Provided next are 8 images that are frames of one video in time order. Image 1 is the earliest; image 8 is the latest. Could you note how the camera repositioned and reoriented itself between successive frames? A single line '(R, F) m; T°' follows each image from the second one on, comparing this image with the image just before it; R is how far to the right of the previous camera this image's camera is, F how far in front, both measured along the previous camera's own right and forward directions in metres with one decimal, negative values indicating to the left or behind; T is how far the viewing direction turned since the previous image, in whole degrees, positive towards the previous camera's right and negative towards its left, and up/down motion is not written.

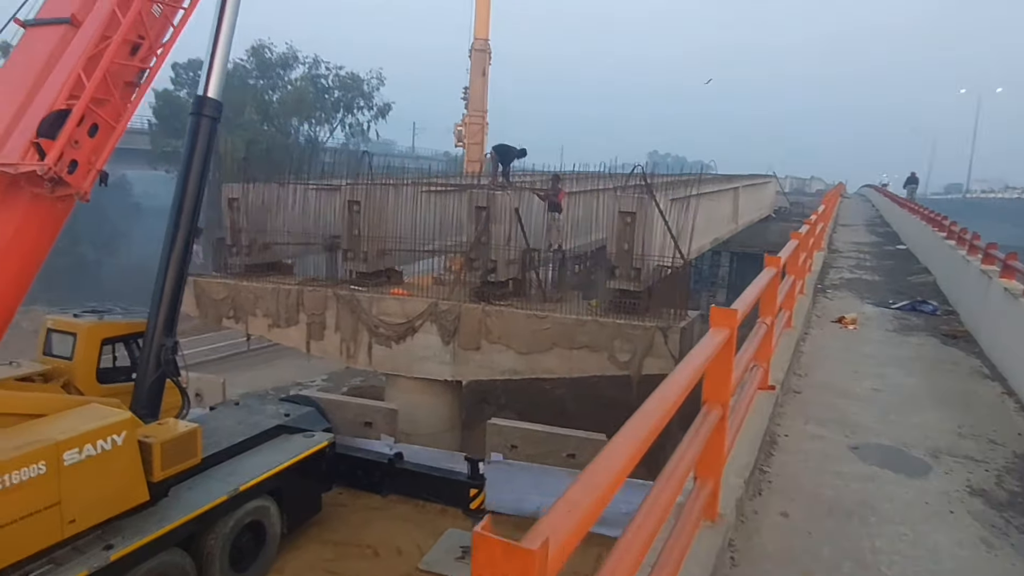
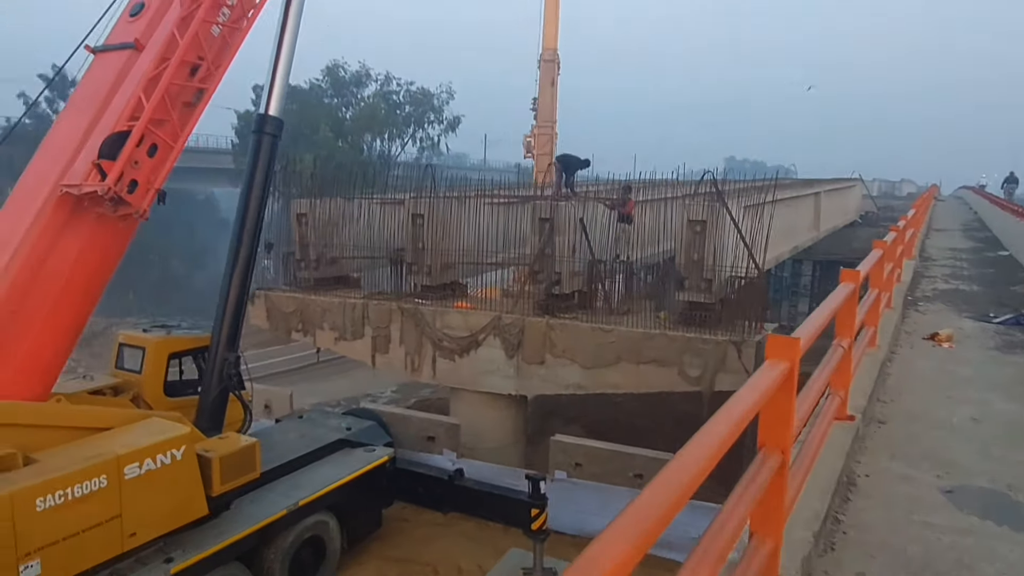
(+0.2, +0.3) m; -6°
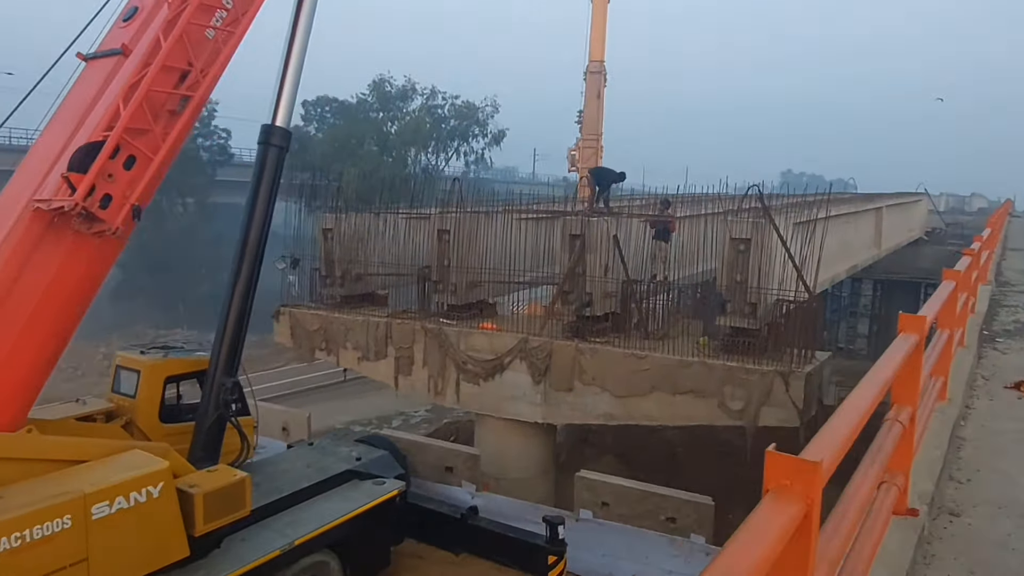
(+0.4, +0.7) m; -4°
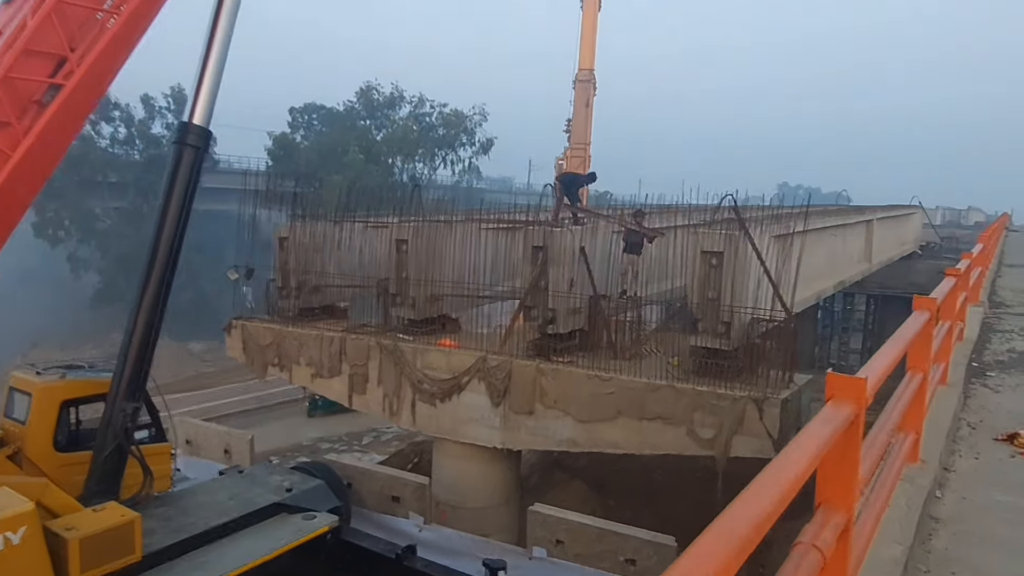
(+0.6, +0.8) m; 0°
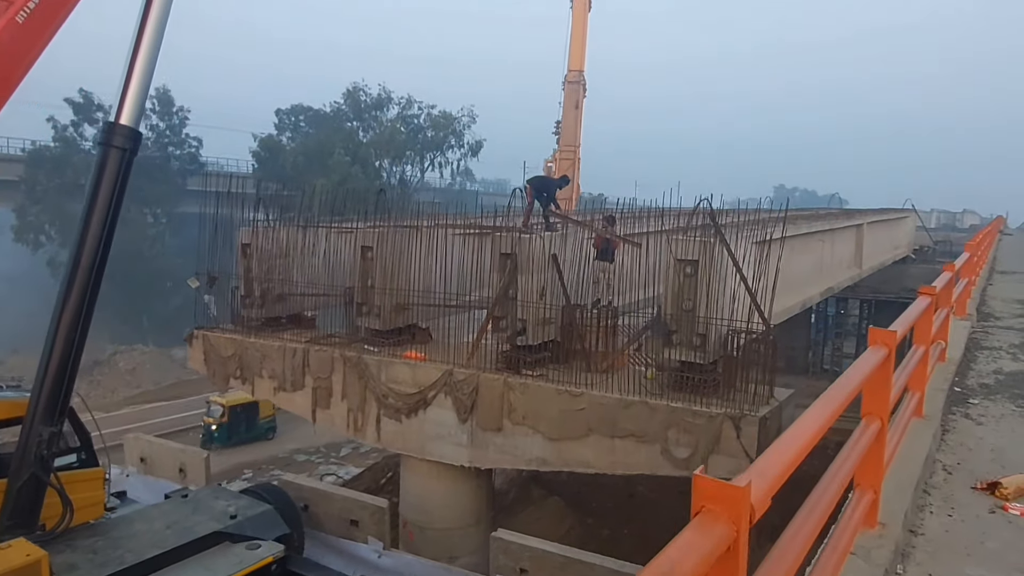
(+0.4, +0.5) m; 0°
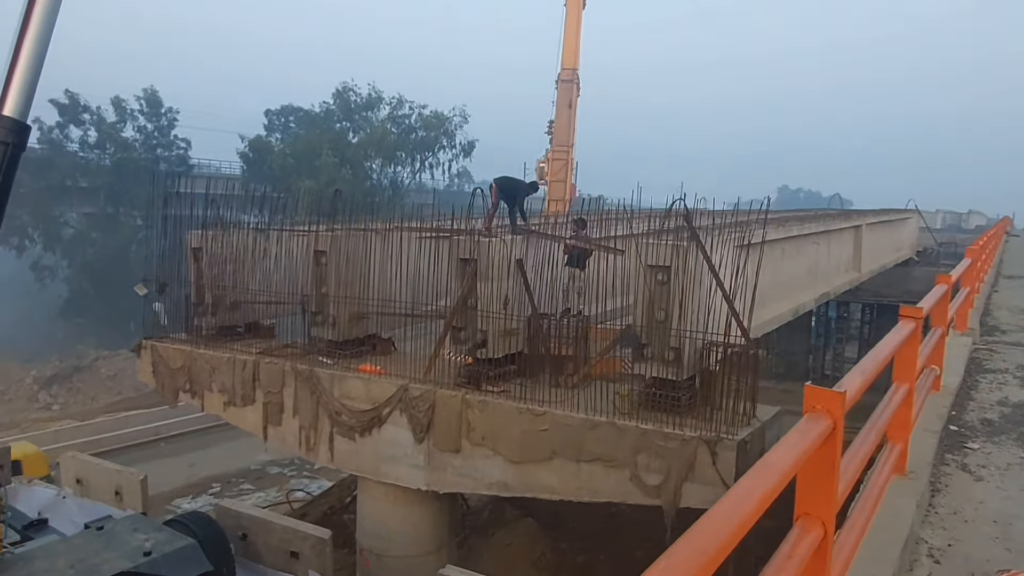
(+0.6, +0.8) m; 0°
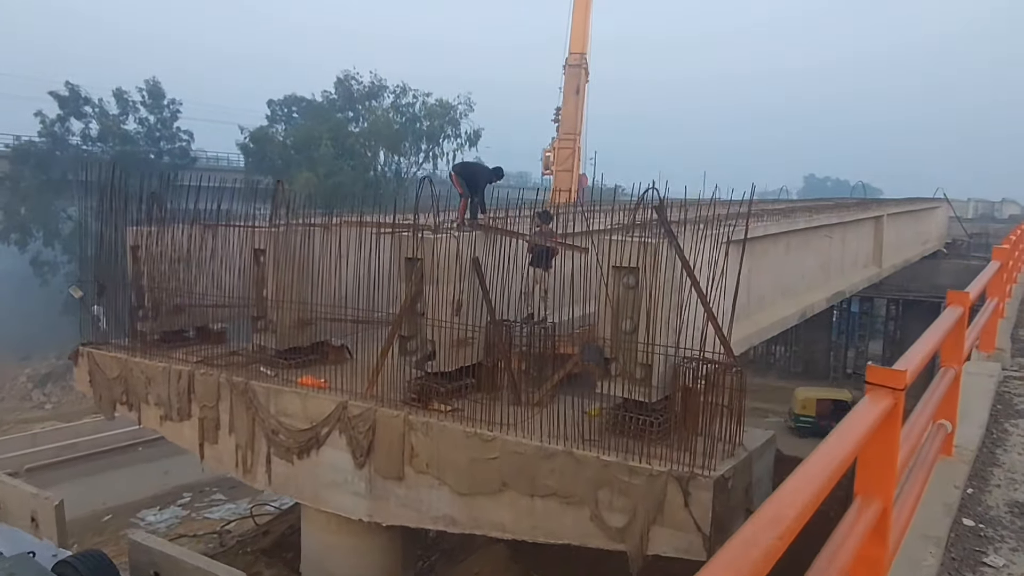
(+0.8, +1.2) m; -2°
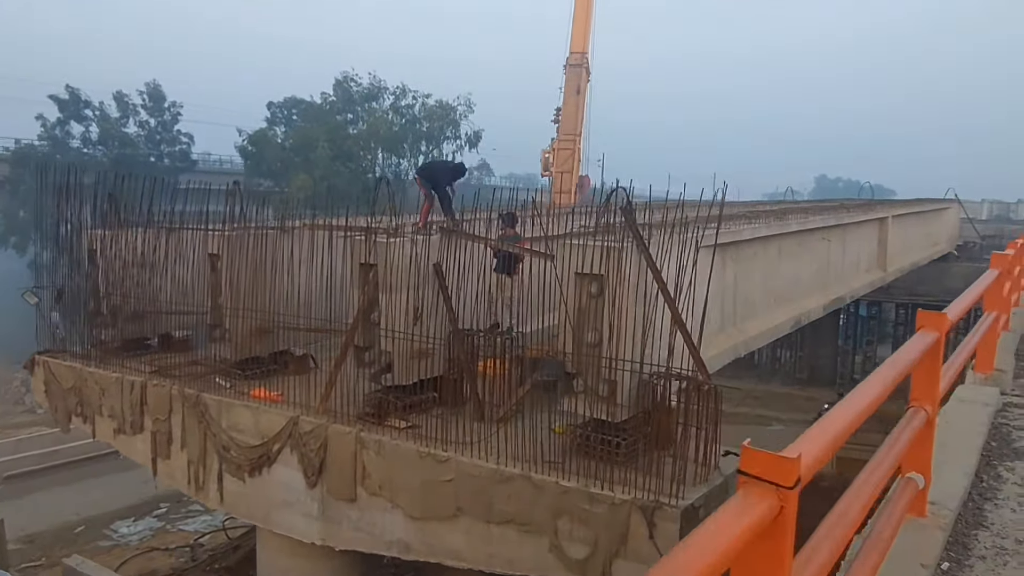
(+0.5, +0.6) m; -1°
